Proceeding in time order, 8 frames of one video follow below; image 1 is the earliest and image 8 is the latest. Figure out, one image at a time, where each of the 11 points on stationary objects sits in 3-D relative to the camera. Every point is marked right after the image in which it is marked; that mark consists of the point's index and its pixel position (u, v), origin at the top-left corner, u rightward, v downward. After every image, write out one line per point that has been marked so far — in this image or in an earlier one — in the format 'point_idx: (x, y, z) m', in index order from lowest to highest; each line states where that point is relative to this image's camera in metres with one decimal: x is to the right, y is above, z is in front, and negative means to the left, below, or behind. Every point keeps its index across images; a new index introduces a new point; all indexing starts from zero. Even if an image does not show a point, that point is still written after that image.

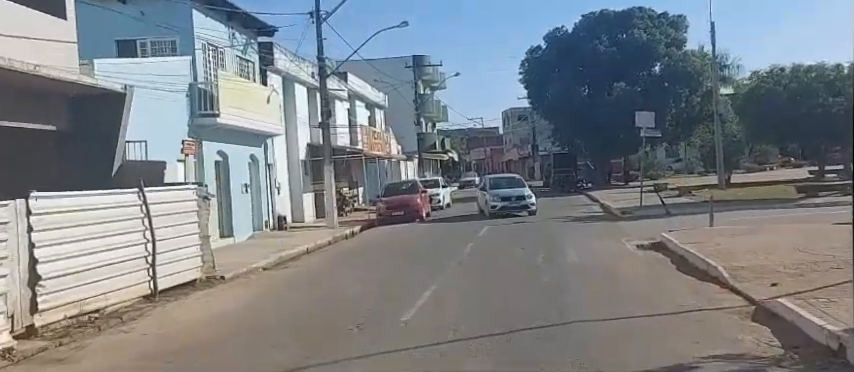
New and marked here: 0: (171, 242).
0: (-4.7, -1.0, +15.2) m
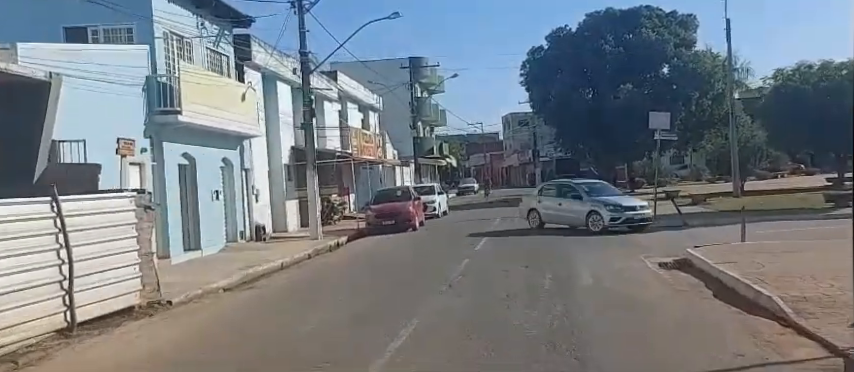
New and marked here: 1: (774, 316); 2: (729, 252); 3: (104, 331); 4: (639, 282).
0: (-5.0, -1.2, +12.4) m
1: (+4.3, -1.6, +10.3) m
2: (+5.9, -1.3, +16.2) m
3: (-4.7, -2.1, +12.1) m
4: (+3.7, -1.7, +14.4) m
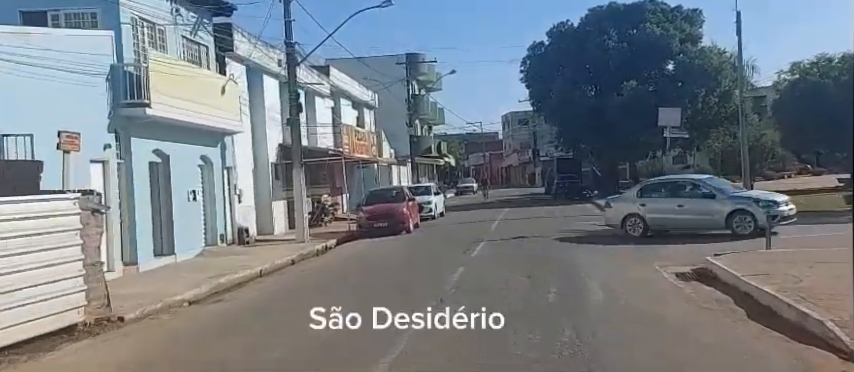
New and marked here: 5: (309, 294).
0: (-5.1, -1.2, +10.7) m
1: (+4.1, -1.6, +8.5) m
2: (+5.7, -1.3, +14.4) m
3: (-4.9, -2.1, +10.3) m
4: (+3.5, -1.7, +12.7) m
5: (-2.4, -2.2, +16.8) m
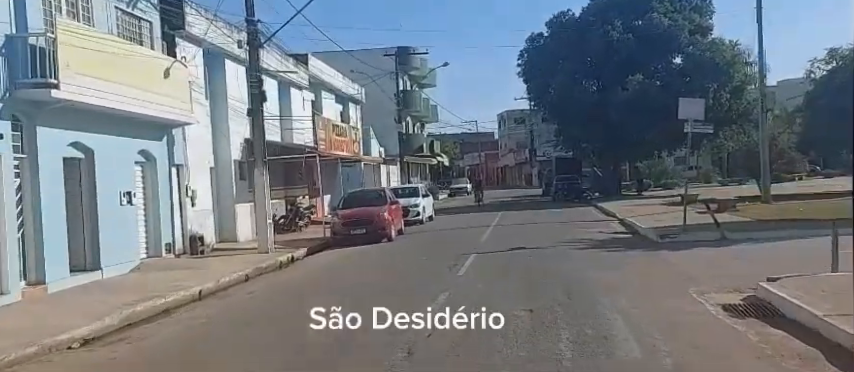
0: (-5.5, -1.2, +7.1) m
1: (+3.8, -1.7, +5.0) m
2: (+5.3, -1.4, +10.9) m
3: (-5.3, -2.1, +6.7) m
4: (+3.1, -1.7, +9.1) m
5: (-2.8, -2.2, +13.2) m
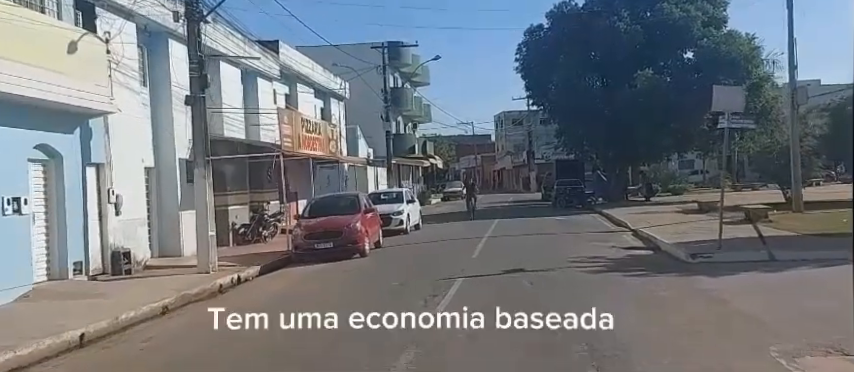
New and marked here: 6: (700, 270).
0: (-6.0, -1.2, +2.9) m
1: (+3.3, -1.8, +0.8) m
2: (+4.9, -1.5, +6.7) m
3: (-5.7, -2.2, +2.5) m
4: (+2.7, -1.8, +5.0) m
5: (-3.3, -2.3, +9.0) m
6: (+5.6, -1.7, +17.0) m
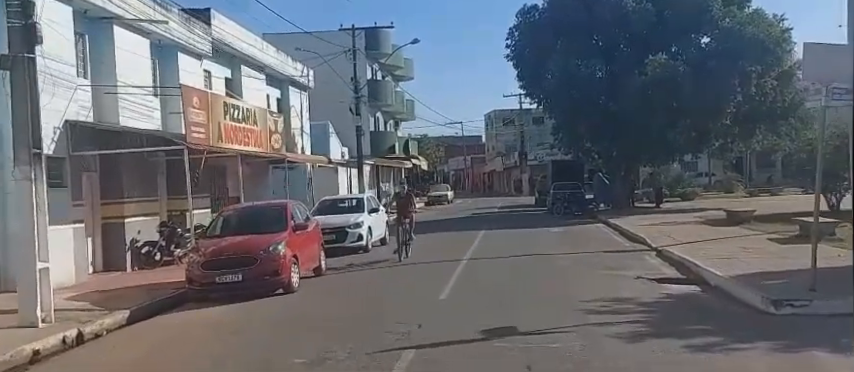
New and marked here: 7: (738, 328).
0: (-6.6, -1.3, -3.4) m
1: (+2.7, -1.9, -5.4) m
2: (+4.1, -1.6, +0.5) m
3: (-6.4, -2.2, -3.8) m
4: (+2.0, -1.9, -1.3) m
5: (-4.0, -2.4, +2.7) m
6: (+4.8, -1.8, +10.7) m
7: (+4.0, -1.8, +10.7) m
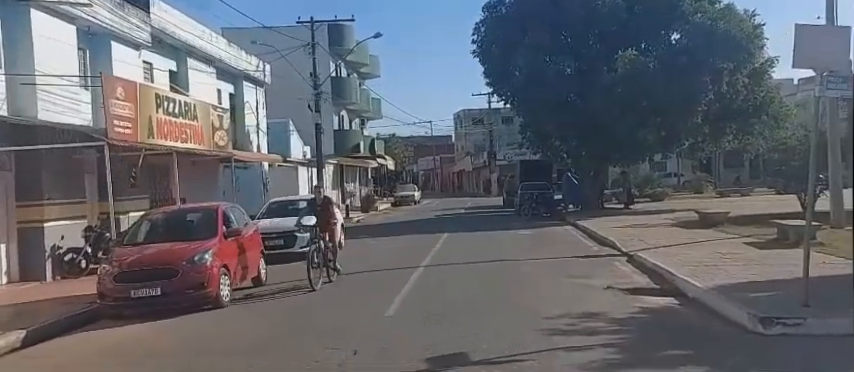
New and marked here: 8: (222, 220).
0: (-6.9, -1.3, -5.3) m
1: (+2.5, -1.9, -7.0) m
2: (+3.8, -1.6, -1.0) m
3: (-6.6, -2.3, -5.7) m
4: (+1.7, -2.0, -2.9) m
5: (-4.5, -2.4, +0.9) m
6: (+4.0, -1.8, +9.3) m
7: (+3.3, -1.8, +9.1) m
8: (-3.7, -0.6, +15.1) m
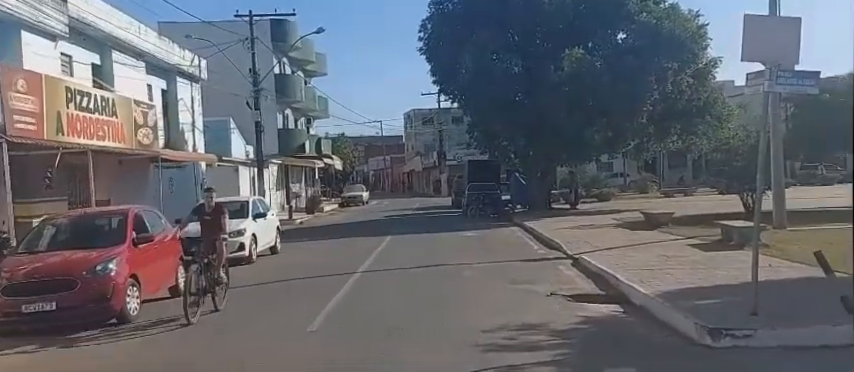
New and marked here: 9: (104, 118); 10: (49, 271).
0: (-6.8, -1.3, -6.7) m
1: (+2.6, -1.9, -7.9) m
2: (+3.5, -1.6, -1.8) m
3: (-6.6, -2.3, -7.1) m
4: (+1.5, -2.0, -3.8) m
5: (-4.8, -2.4, -0.4) m
6: (+3.2, -1.8, +8.4) m
7: (+2.5, -1.8, +8.3) m
8: (-4.9, -0.6, +13.8) m
9: (-7.4, +1.6, +19.1) m
10: (-5.3, -1.2, +11.7) m
